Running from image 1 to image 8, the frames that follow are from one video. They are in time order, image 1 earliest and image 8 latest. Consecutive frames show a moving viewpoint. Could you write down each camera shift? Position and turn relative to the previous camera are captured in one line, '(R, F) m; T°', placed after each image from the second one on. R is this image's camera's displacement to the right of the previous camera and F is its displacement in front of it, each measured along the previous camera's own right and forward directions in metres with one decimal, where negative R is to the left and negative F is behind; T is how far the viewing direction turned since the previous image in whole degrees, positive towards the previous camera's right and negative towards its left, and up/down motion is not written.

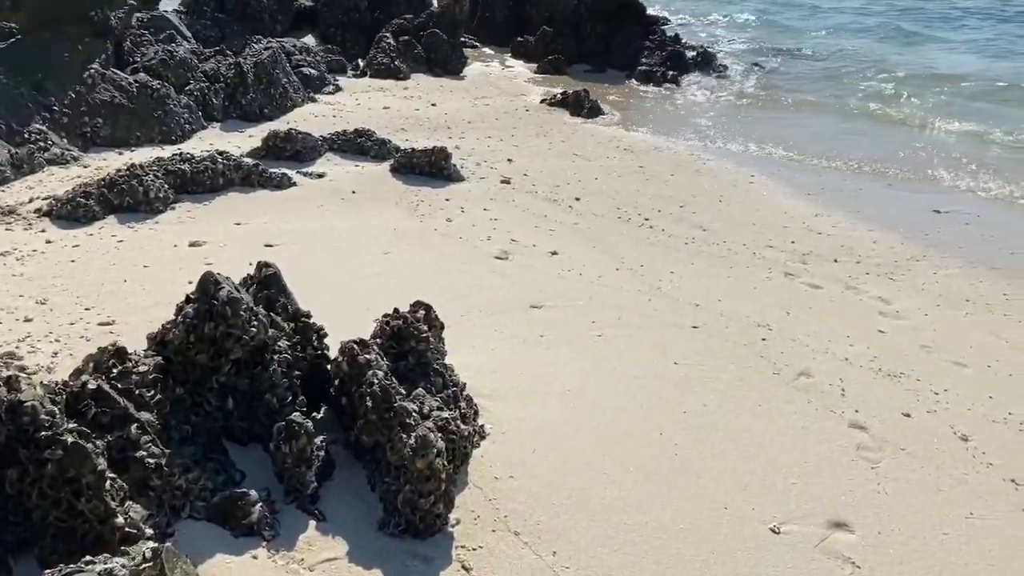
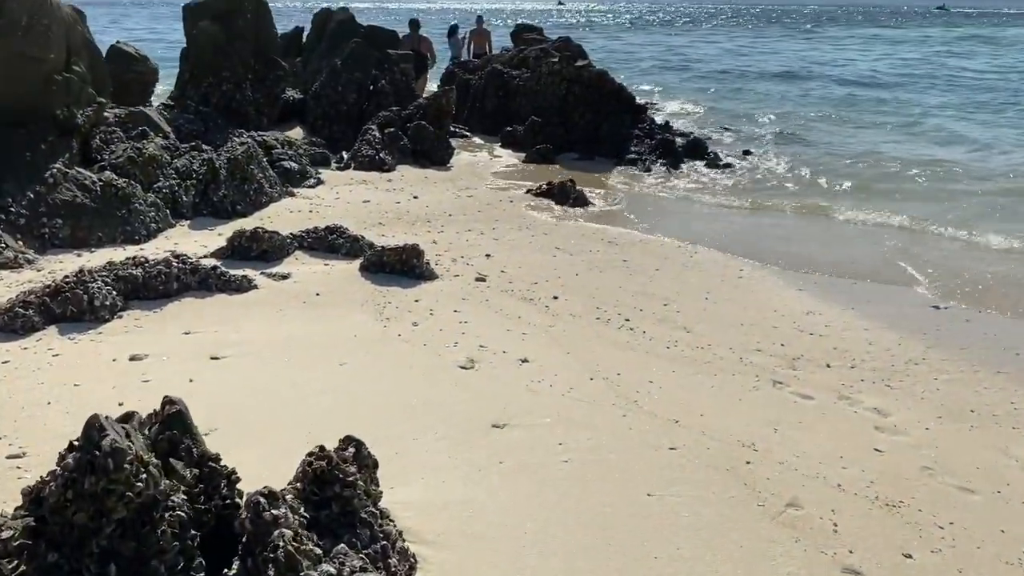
(+0.3, +0.4) m; 0°
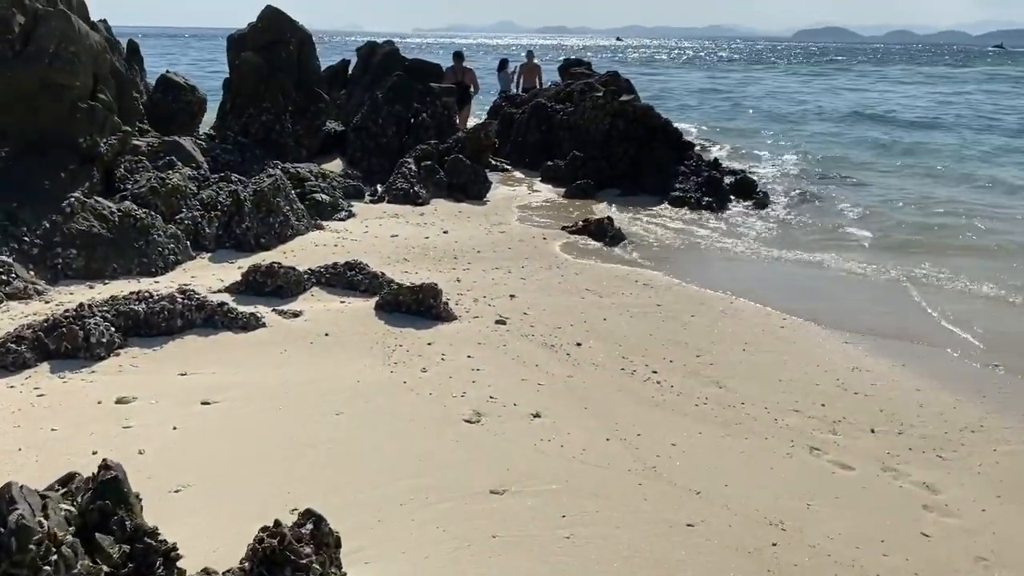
(+0.3, +0.5) m; -3°
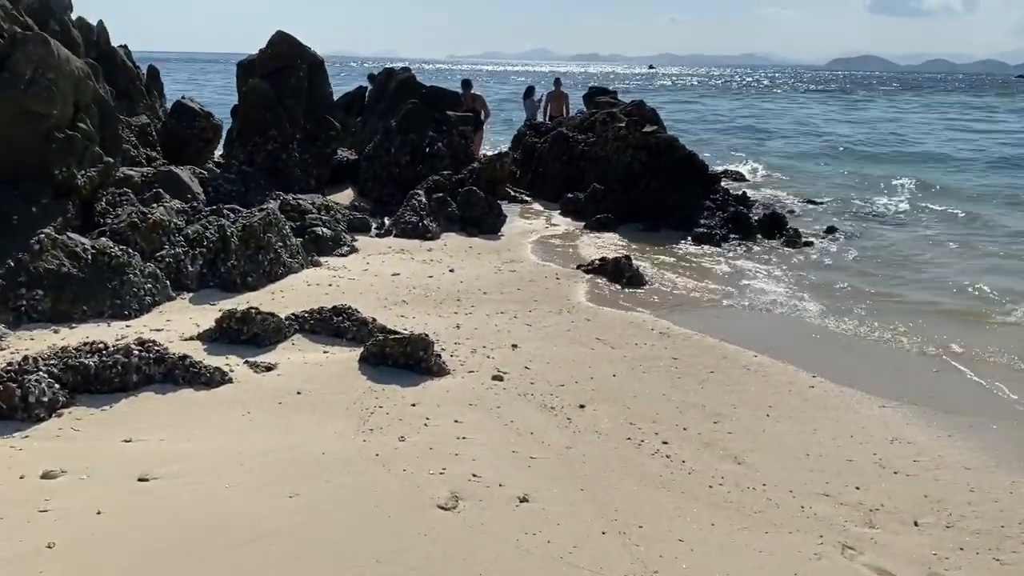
(+0.3, +0.8) m; -2°
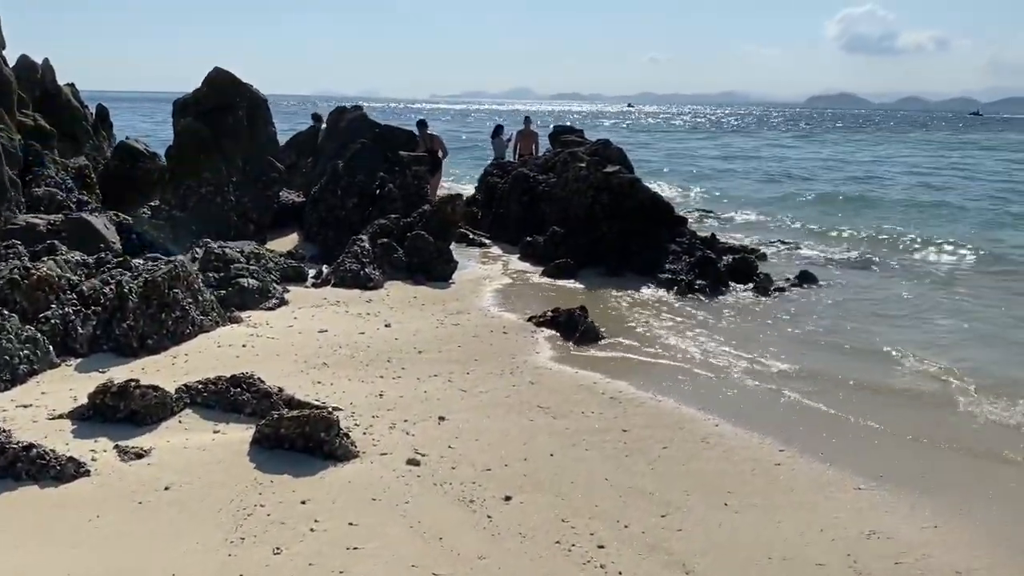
(+0.5, +1.0) m; +1°
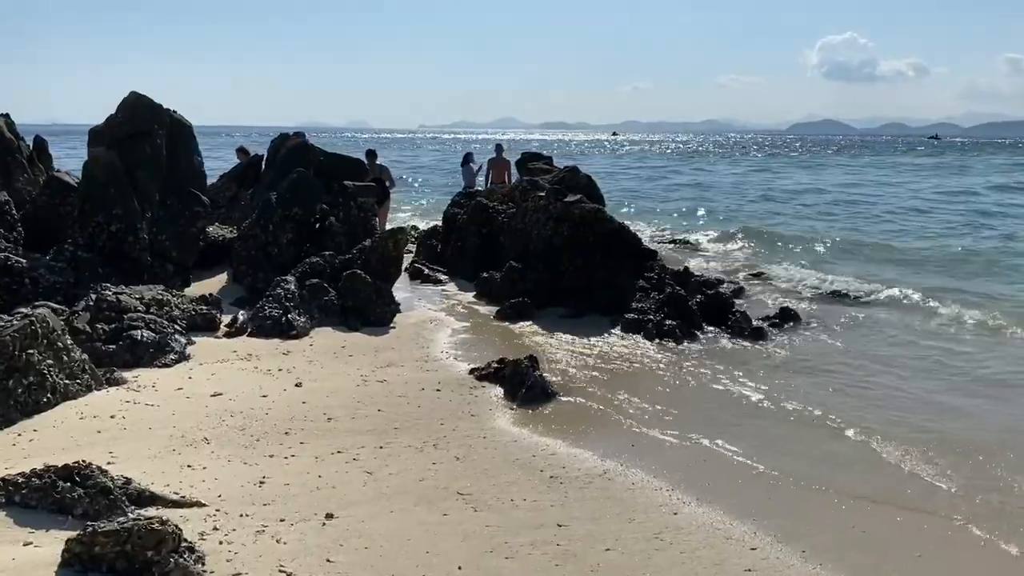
(+0.5, +1.4) m; +1°
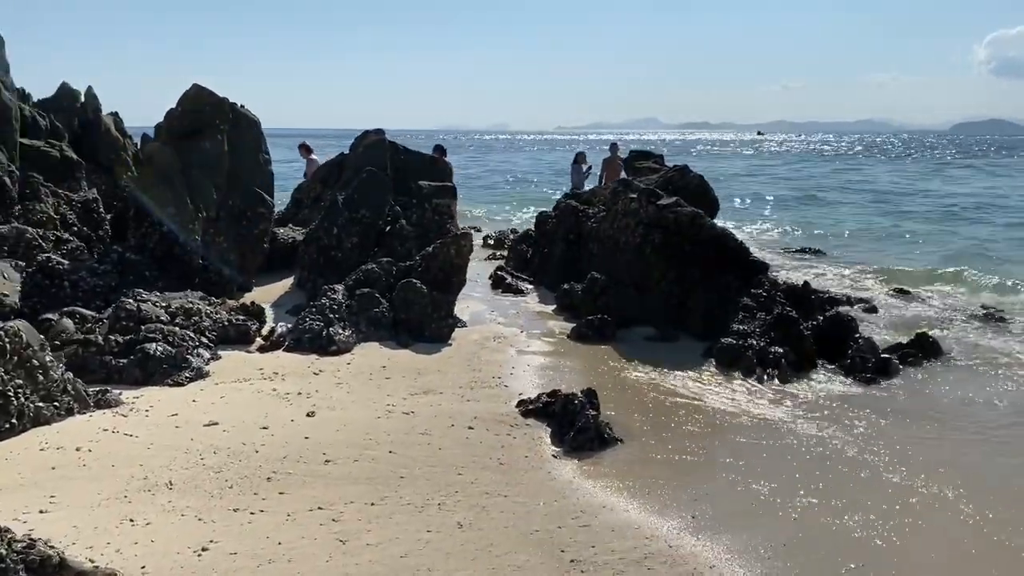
(+0.7, +1.5) m; -9°
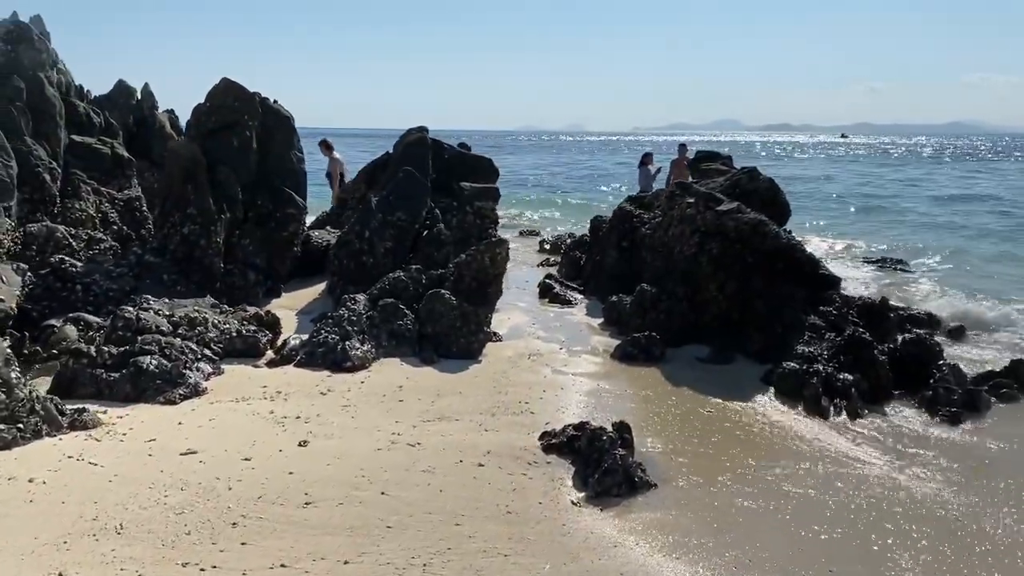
(+0.4, +0.9) m; -5°
